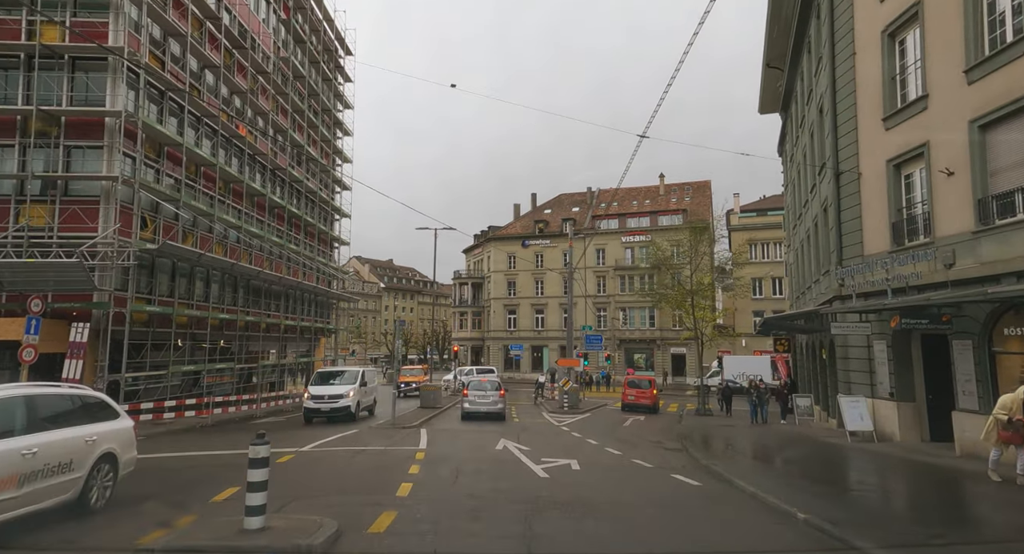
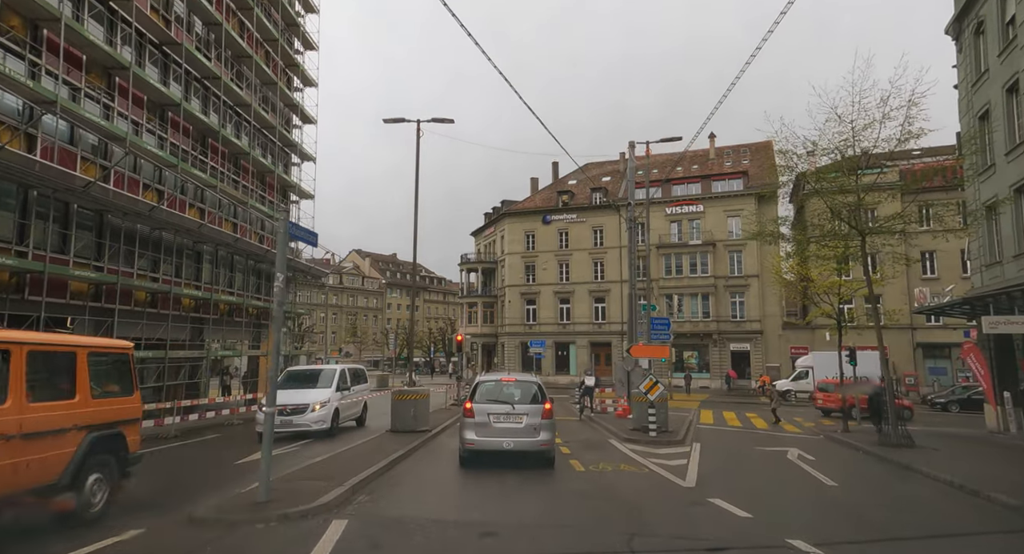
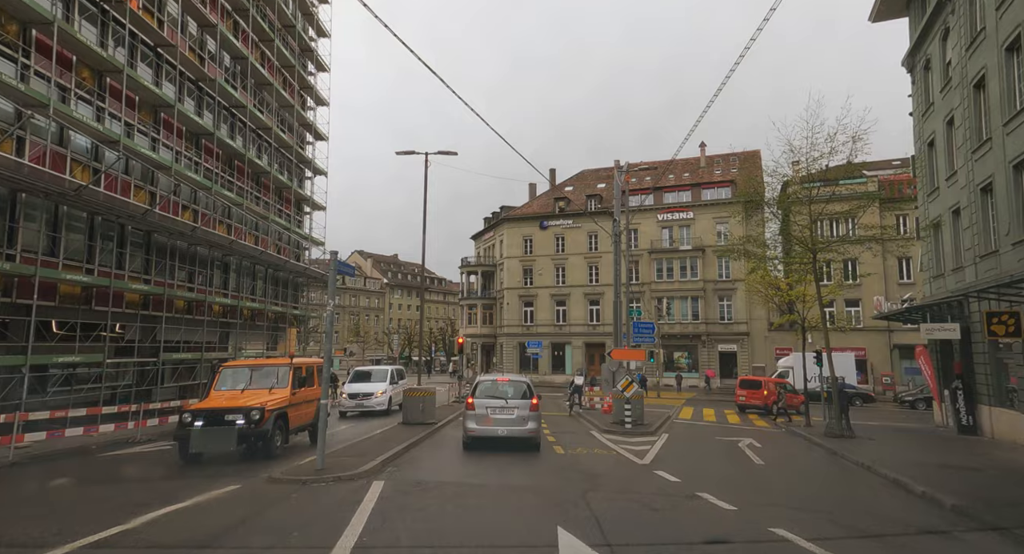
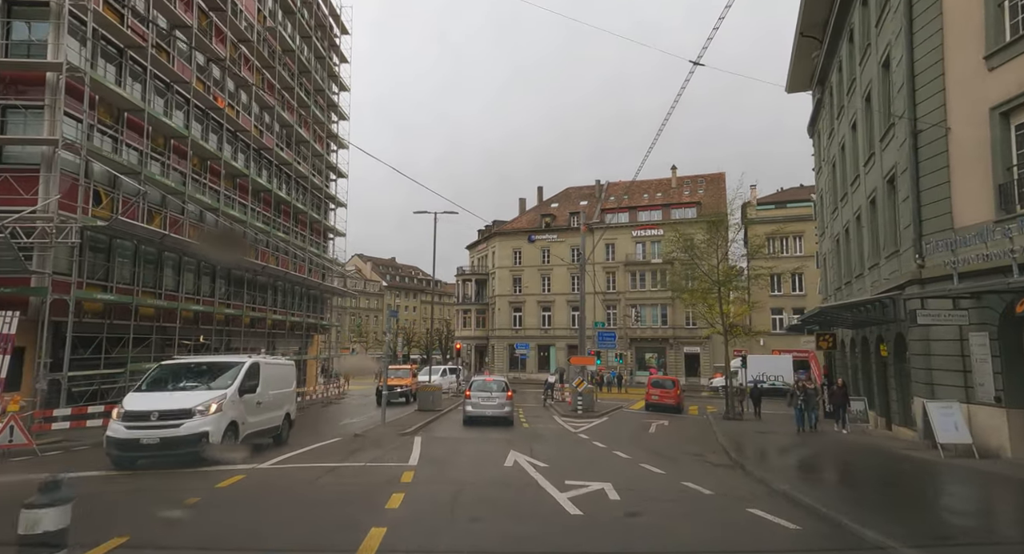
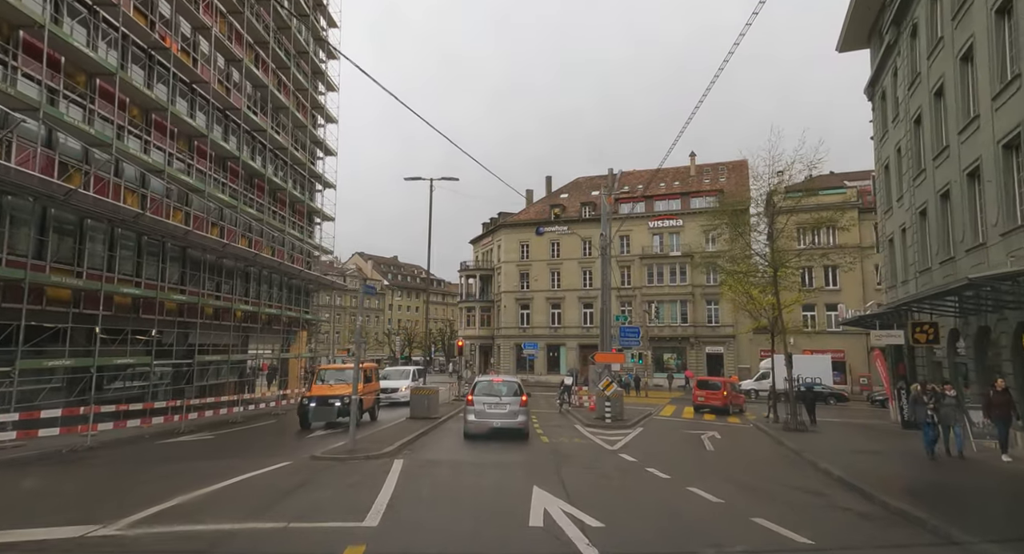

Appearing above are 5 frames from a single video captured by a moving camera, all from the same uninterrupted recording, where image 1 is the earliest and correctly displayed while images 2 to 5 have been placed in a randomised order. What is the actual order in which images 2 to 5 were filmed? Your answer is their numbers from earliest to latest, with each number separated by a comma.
4, 5, 3, 2
